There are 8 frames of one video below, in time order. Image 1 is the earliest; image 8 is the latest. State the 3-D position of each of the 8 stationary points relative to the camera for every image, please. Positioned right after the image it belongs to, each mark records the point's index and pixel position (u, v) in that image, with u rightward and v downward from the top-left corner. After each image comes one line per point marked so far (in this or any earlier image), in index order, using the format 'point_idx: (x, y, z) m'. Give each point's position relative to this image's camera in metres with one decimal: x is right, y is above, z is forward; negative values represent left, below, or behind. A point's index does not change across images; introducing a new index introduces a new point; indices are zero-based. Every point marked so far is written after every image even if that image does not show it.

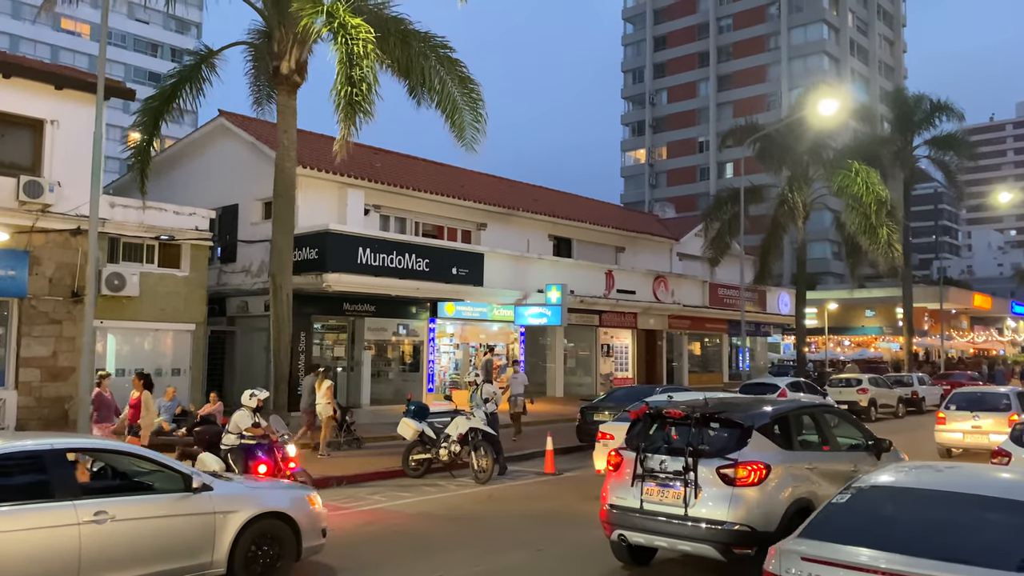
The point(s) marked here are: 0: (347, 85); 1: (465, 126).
0: (-2.3, +2.8, +11.6) m
1: (-0.9, +3.0, +15.4) m
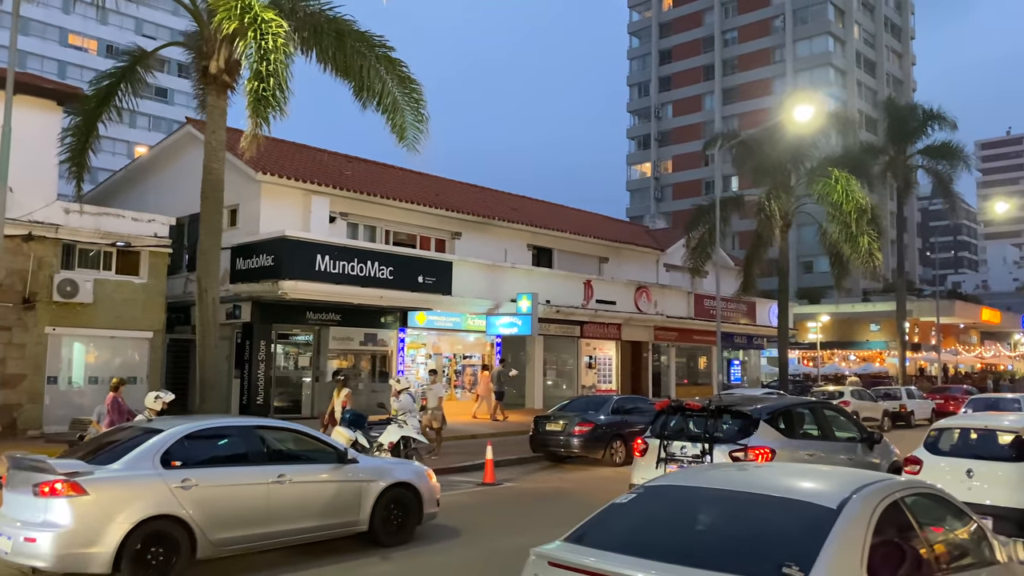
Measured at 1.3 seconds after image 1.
0: (-3.4, +2.8, +11.3) m
1: (-1.9, +2.9, +15.1) m
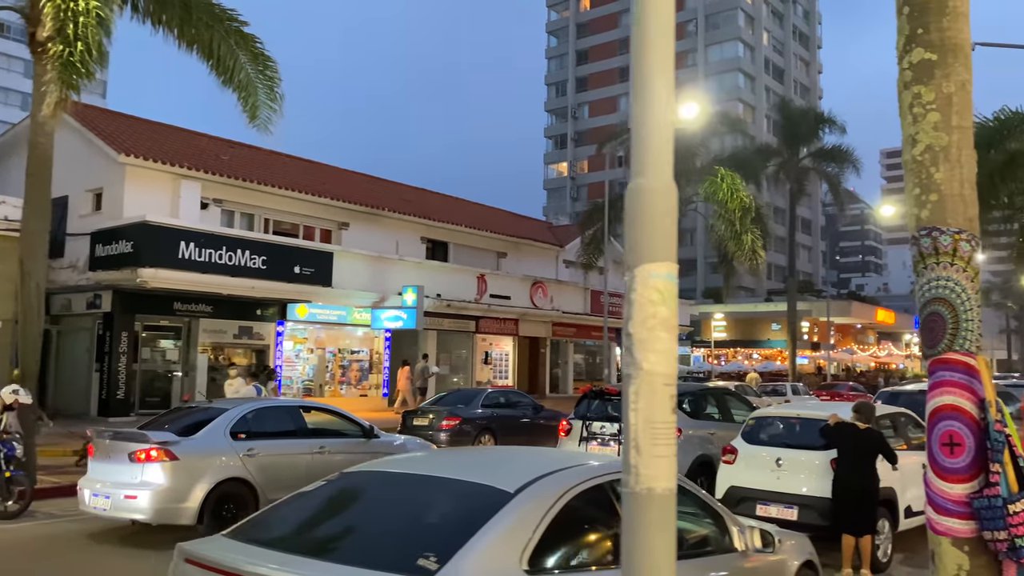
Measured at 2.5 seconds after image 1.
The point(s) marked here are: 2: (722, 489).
0: (-5.5, +3.0, +10.5) m
1: (-4.4, +3.1, +14.4) m
2: (+2.1, -2.0, +8.4) m
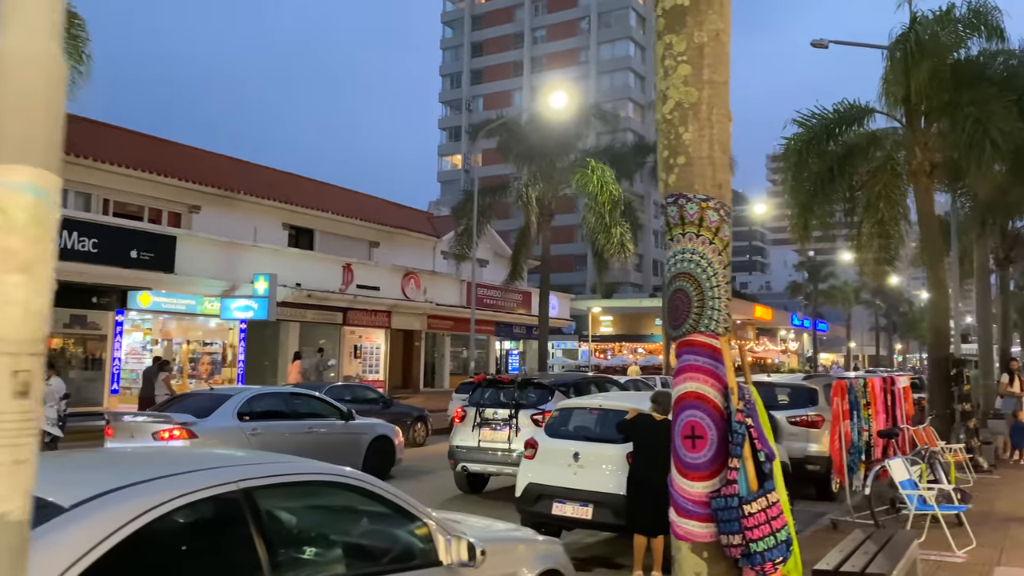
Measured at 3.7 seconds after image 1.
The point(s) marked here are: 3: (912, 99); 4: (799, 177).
0: (-7.7, +3.3, +8.9) m
1: (-7.0, +3.4, +13.0) m
2: (+0.1, -1.9, +7.8) m
3: (+6.0, +2.9, +12.6) m
4: (+4.8, +1.8, +13.8) m
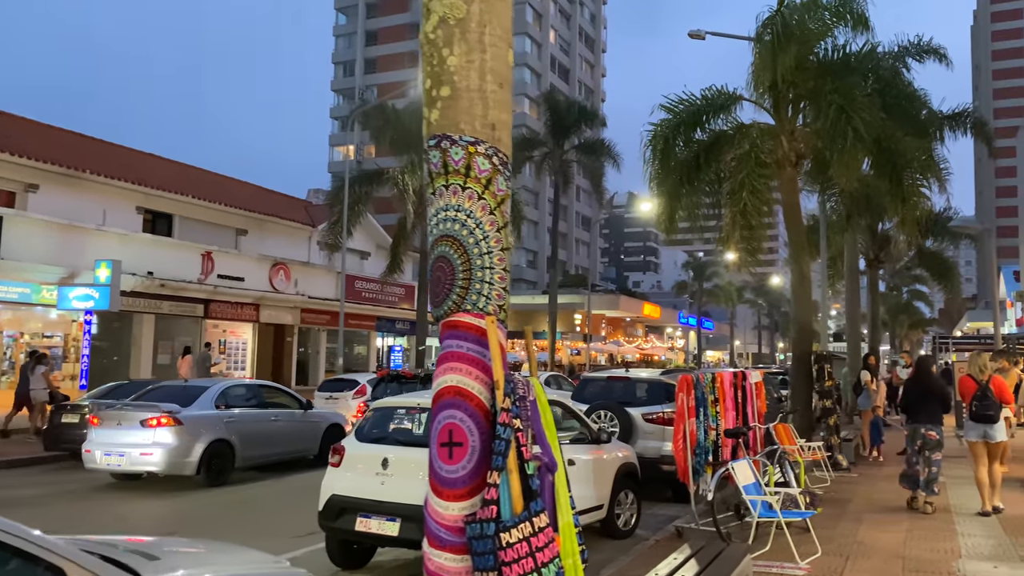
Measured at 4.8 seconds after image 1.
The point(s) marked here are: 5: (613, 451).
0: (-9.3, +3.6, +6.9) m
1: (-9.1, +3.7, +11.0) m
2: (-1.5, -1.7, +6.8) m
3: (+3.9, +3.0, +12.2) m
4: (+2.5, +2.0, +13.3) m
5: (+1.0, -1.6, +8.3) m
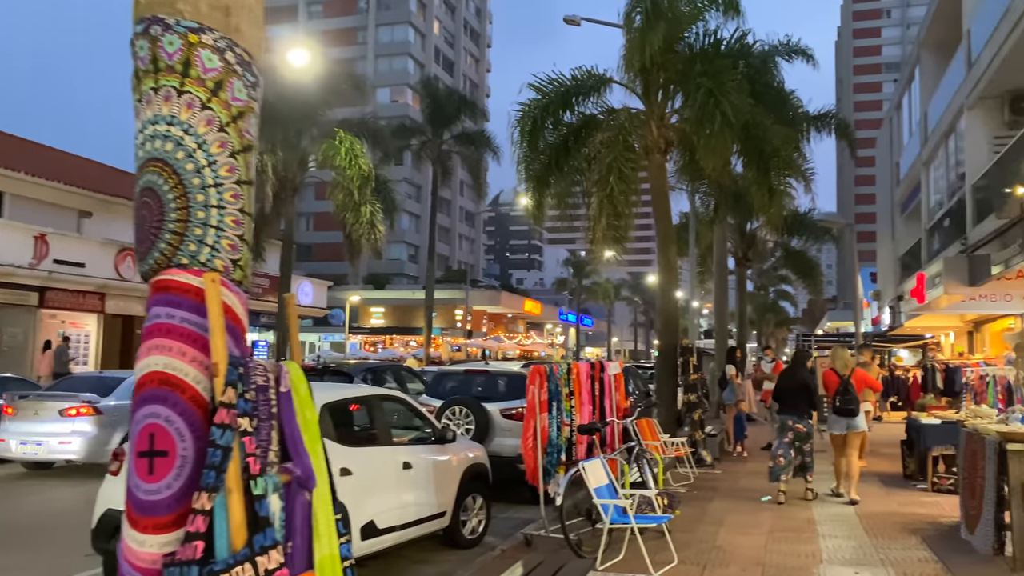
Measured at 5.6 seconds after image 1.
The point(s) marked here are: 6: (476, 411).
0: (-10.4, +3.9, +4.7) m
1: (-10.8, +4.0, +8.8) m
2: (-2.8, -1.5, +5.6) m
3: (+1.9, +3.1, +11.7) m
4: (+0.3, +2.1, +12.6) m
5: (-0.5, -1.5, +7.5) m
6: (-0.4, -1.4, +9.4) m
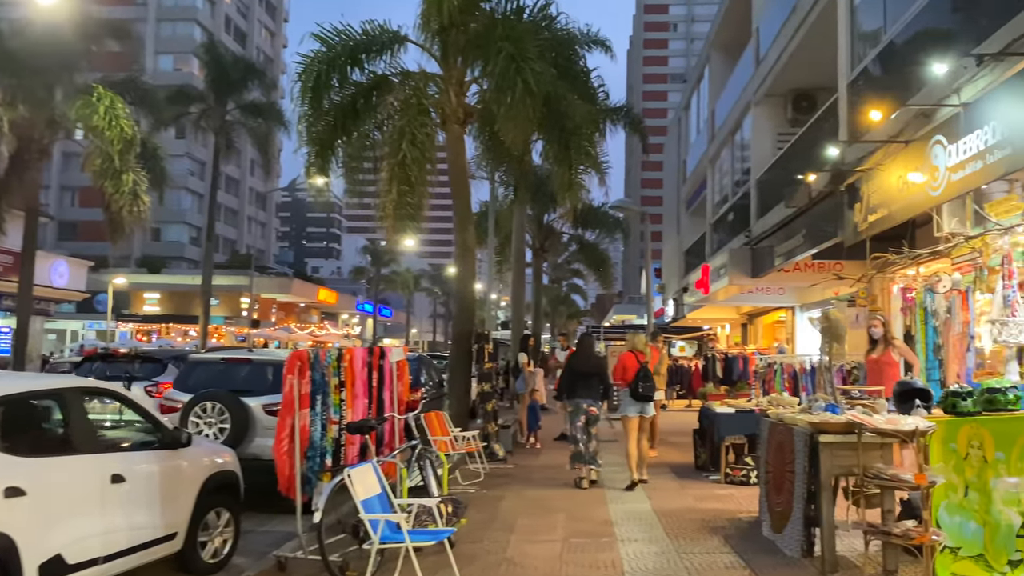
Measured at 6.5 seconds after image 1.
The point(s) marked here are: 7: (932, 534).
0: (-11.1, +4.3, +0.9) m
1: (-12.5, +4.5, +4.8) m
2: (-4.1, -1.2, +3.6) m
3: (-0.8, +3.4, +10.7) m
4: (-2.6, +2.4, +11.2) m
5: (-2.3, -1.2, +6.1) m
6: (-2.6, -1.1, +7.9) m
7: (+2.3, -1.4, +4.6) m
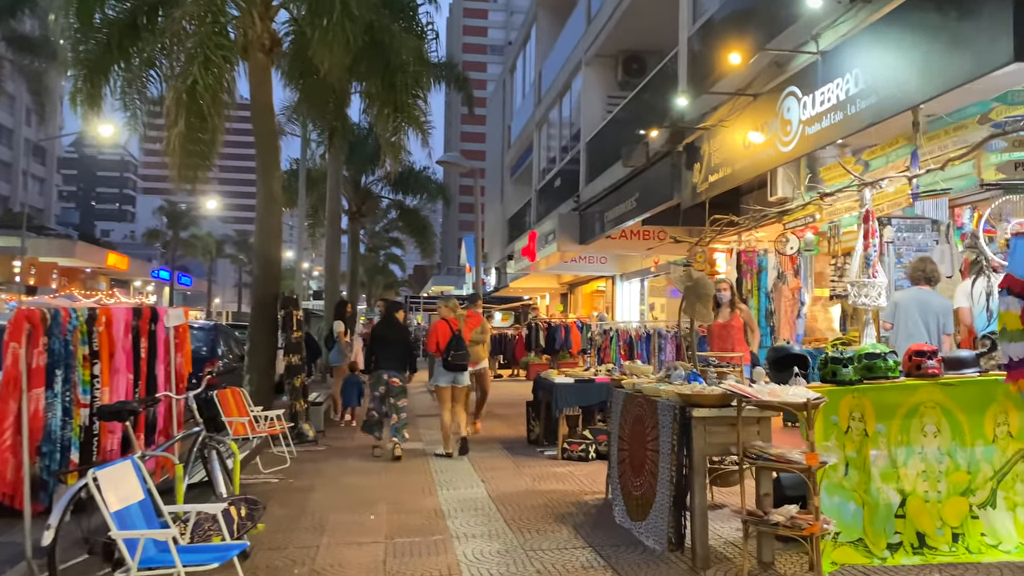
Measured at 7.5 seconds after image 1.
0: (-10.7, +4.5, -2.7) m
1: (-12.9, +4.9, +0.8) m
2: (-4.5, -1.0, +1.7) m
3: (-2.9, +3.8, +9.1) m
4: (-4.7, +2.9, +9.2) m
5: (-3.3, -0.9, +4.4) m
6: (-4.1, -0.7, +6.1) m
7: (+1.5, -1.1, +4.0) m
